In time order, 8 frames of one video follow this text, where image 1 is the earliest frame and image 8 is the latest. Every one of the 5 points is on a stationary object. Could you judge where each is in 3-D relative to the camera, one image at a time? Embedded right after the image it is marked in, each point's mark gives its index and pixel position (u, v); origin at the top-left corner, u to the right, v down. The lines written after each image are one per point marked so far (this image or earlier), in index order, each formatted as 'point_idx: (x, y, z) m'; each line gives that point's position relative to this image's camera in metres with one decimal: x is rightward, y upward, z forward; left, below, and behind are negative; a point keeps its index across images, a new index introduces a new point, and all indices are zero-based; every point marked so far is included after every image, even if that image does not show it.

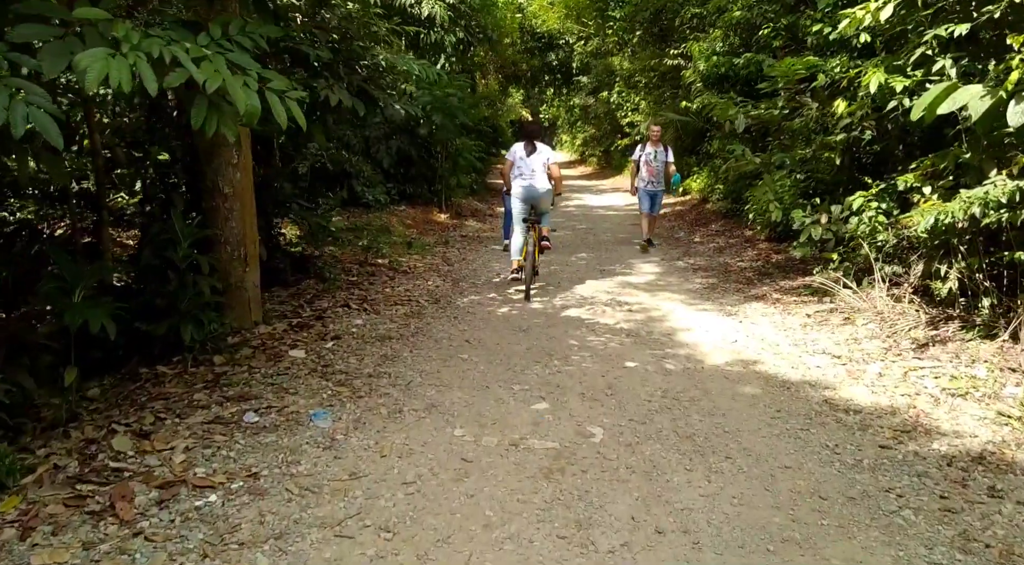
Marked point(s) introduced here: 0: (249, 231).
0: (-1.9, +0.4, +6.1) m
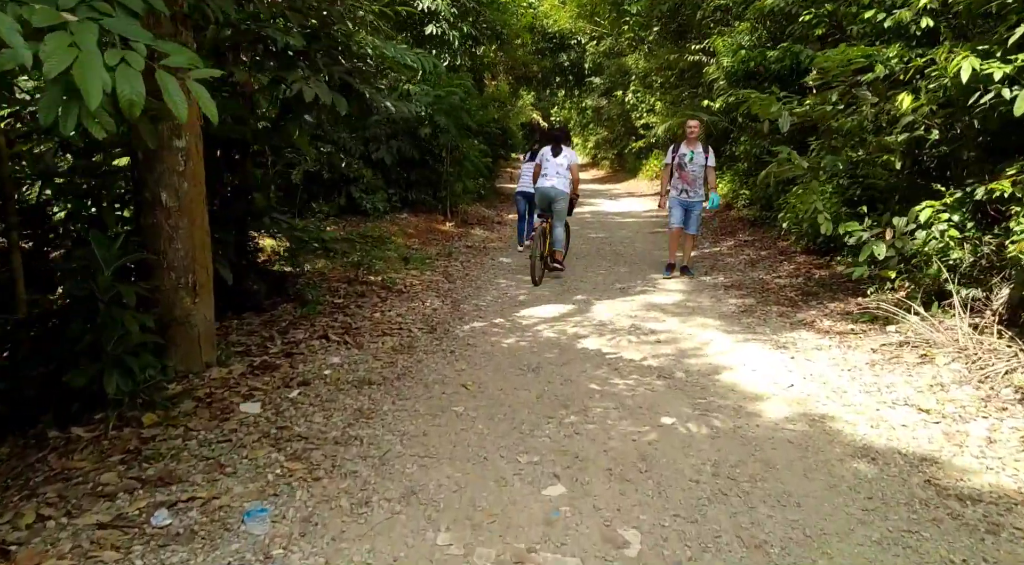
0: (-1.9, +0.2, +5.0) m
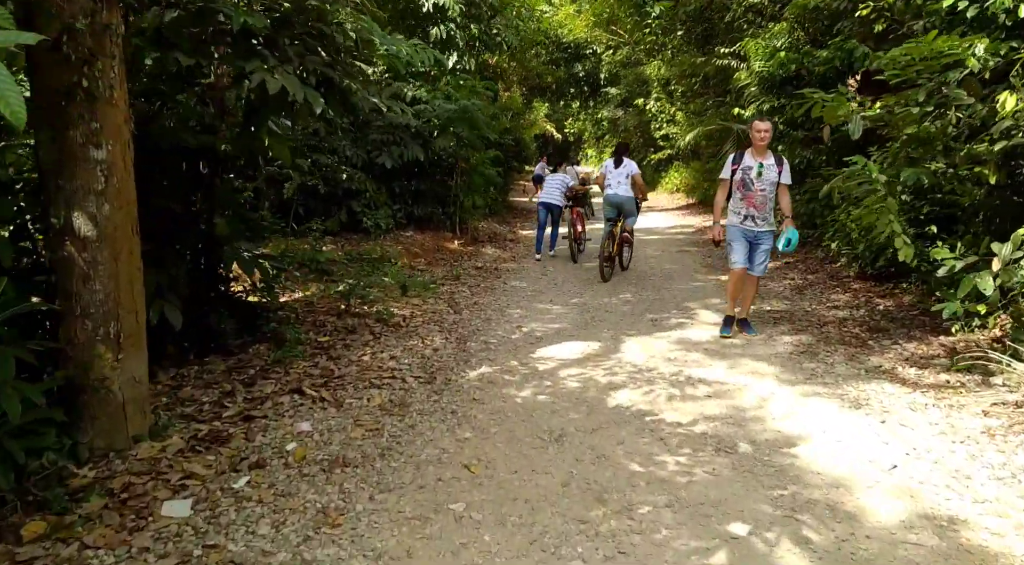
0: (-1.8, -0.1, +3.9) m
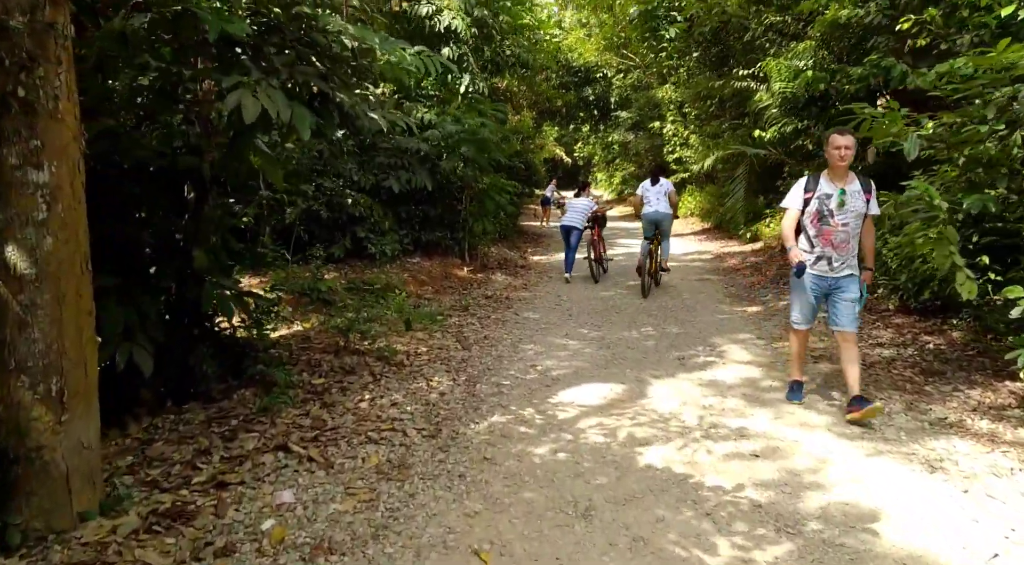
0: (-1.7, -0.2, +3.3) m
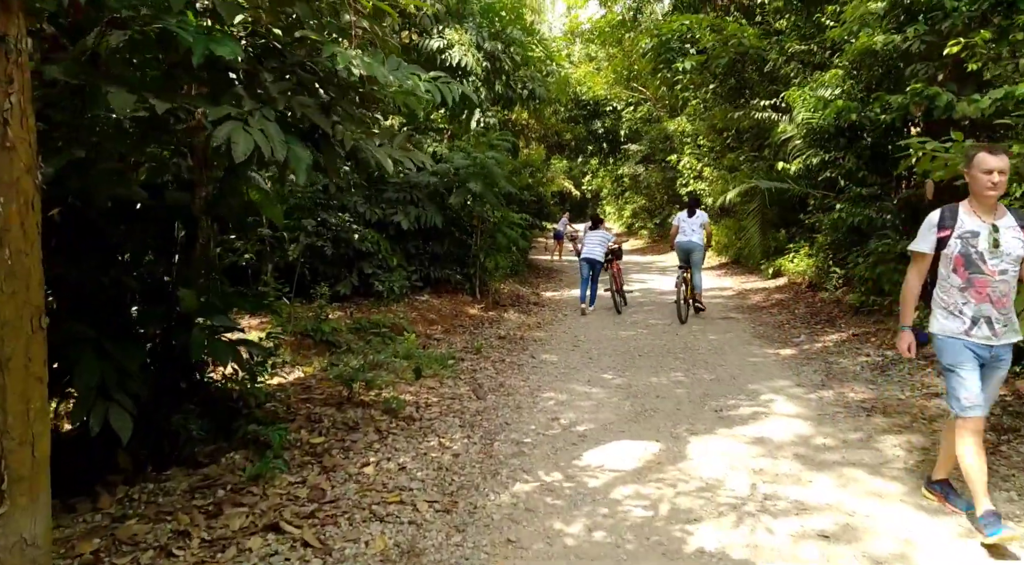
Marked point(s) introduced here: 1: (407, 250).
0: (-1.6, -0.4, +2.7) m
1: (-1.6, +0.5, +12.4) m
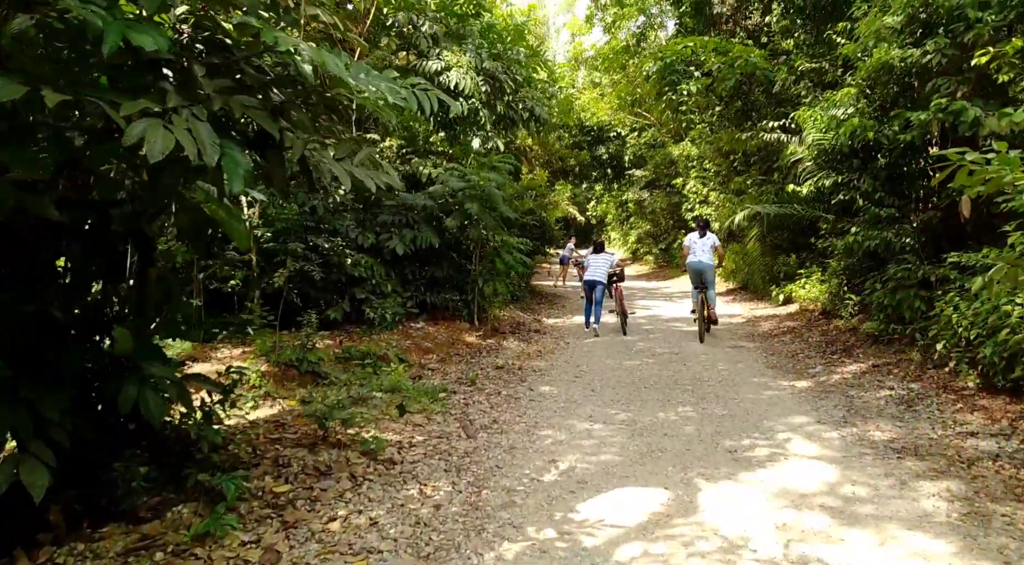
0: (-1.7, -0.5, +2.2) m
1: (-1.6, +0.1, +11.9) m
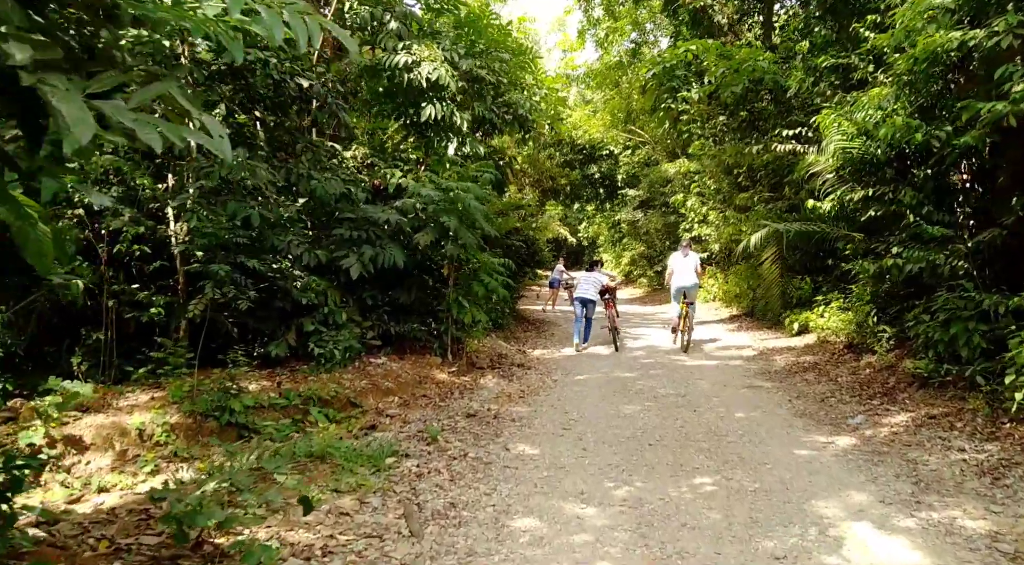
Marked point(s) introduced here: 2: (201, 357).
0: (-1.8, -0.6, +0.4) m
1: (-1.8, -0.2, +10.2) m
2: (-3.2, -0.8, +8.8) m
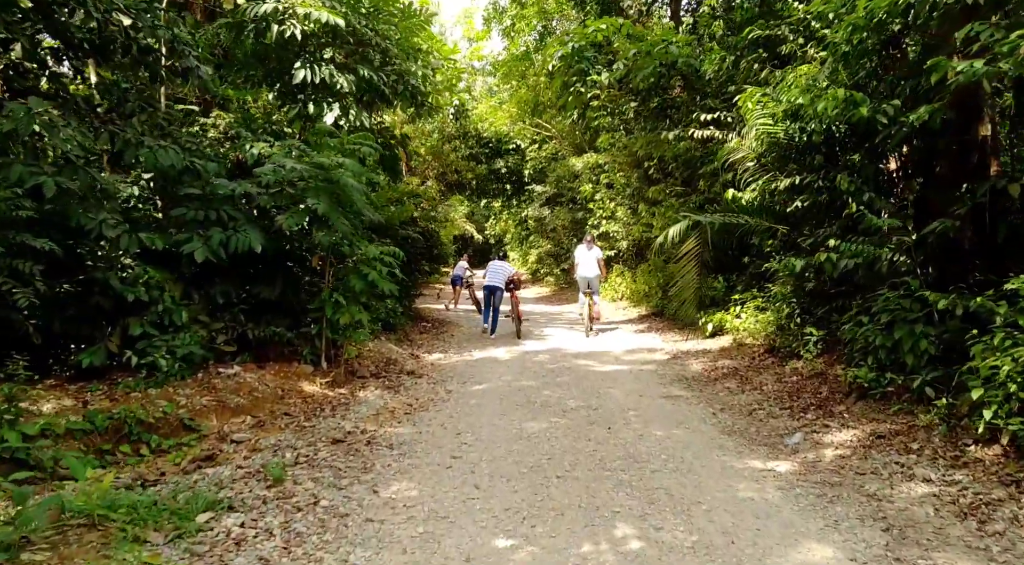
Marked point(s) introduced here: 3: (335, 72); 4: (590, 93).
0: (-1.9, -0.5, -1.2) m
1: (-3.0, -0.2, +8.4) m
2: (-4.3, -0.7, +7.0) m
3: (-2.2, +2.5, +9.5) m
4: (+1.4, +3.4, +14.8) m
